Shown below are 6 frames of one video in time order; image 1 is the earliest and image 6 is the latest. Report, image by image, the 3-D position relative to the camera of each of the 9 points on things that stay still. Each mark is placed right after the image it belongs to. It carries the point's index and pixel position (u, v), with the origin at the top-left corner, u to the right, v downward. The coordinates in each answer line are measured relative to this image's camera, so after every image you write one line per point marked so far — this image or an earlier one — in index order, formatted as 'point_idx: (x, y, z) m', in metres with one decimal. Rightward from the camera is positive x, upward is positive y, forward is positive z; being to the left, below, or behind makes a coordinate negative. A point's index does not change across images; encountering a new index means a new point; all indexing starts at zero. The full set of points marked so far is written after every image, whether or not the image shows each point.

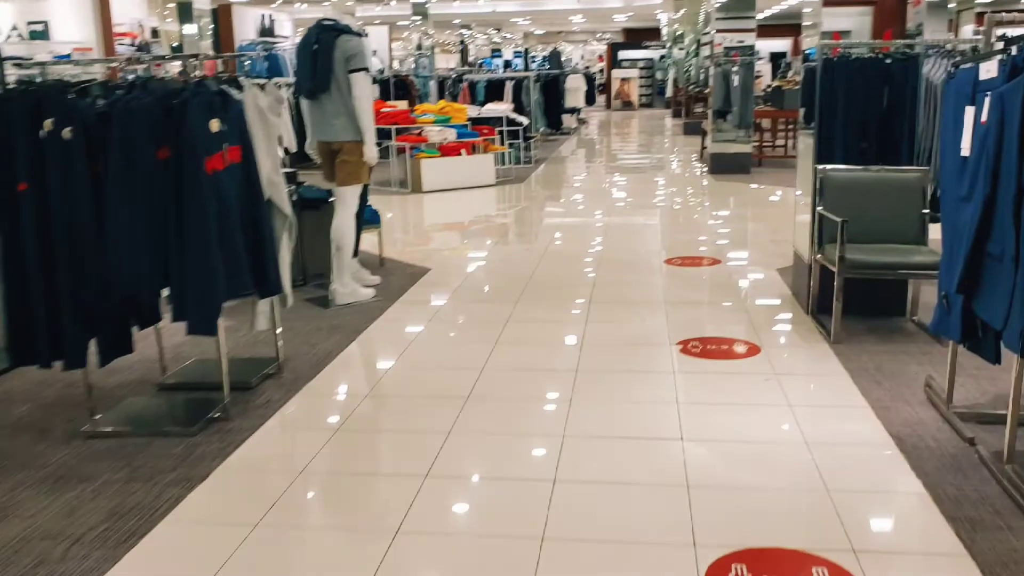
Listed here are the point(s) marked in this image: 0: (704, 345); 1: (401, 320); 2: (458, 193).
0: (+0.8, -0.2, +4.3) m
1: (-0.5, -0.2, +5.0) m
2: (-0.6, +1.0, +11.0) m
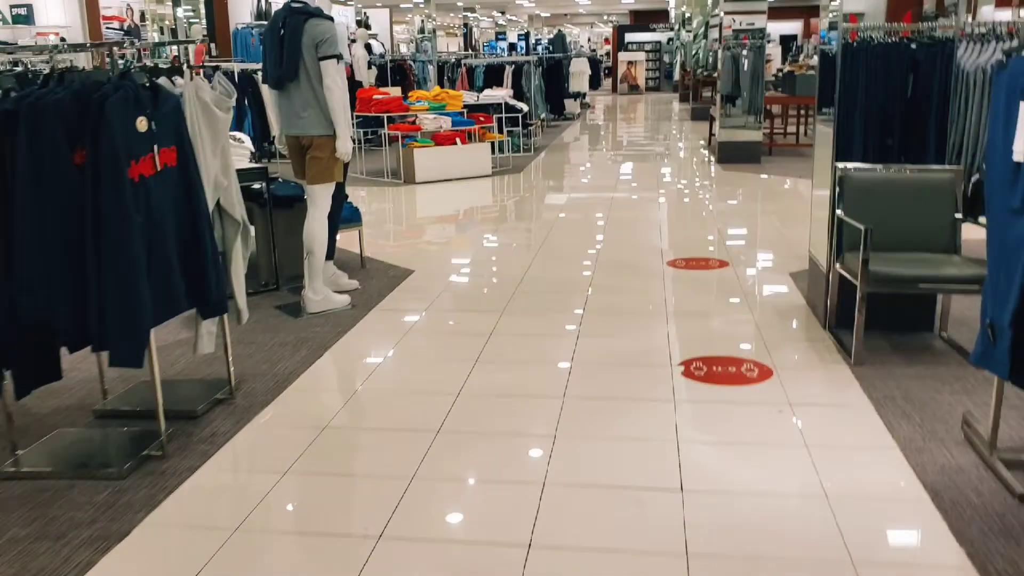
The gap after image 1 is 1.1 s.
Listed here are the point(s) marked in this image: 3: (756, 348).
0: (+0.8, -0.3, +3.8) m
1: (-0.6, -0.2, +4.5) m
2: (-0.6, +1.1, +10.6) m
3: (+1.0, -0.2, +4.1) m
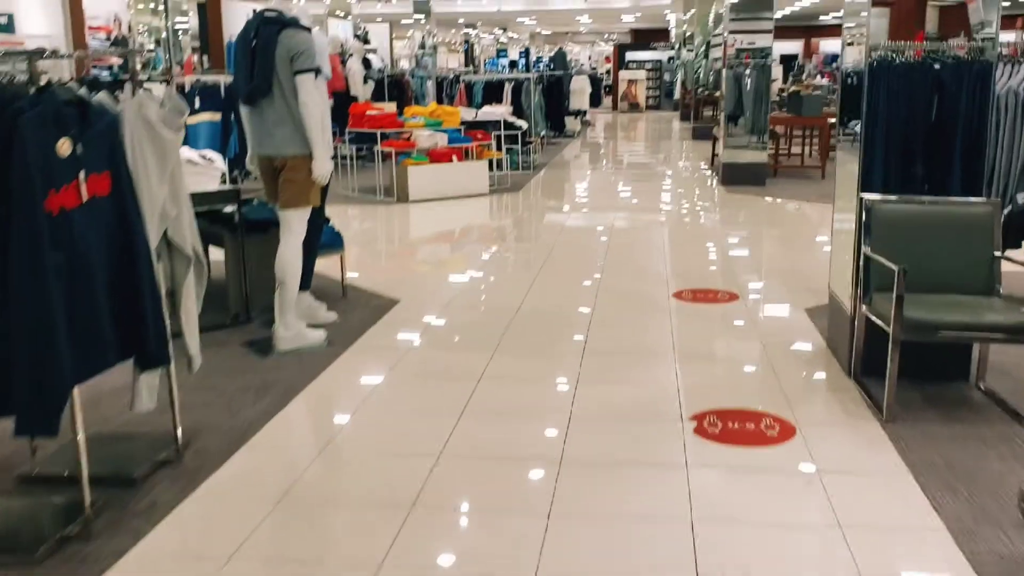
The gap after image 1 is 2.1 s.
0: (+0.7, -0.5, +3.4) m
1: (-0.6, -0.4, +4.1) m
2: (-0.6, +0.9, +10.2) m
3: (+1.0, -0.4, +3.7) m
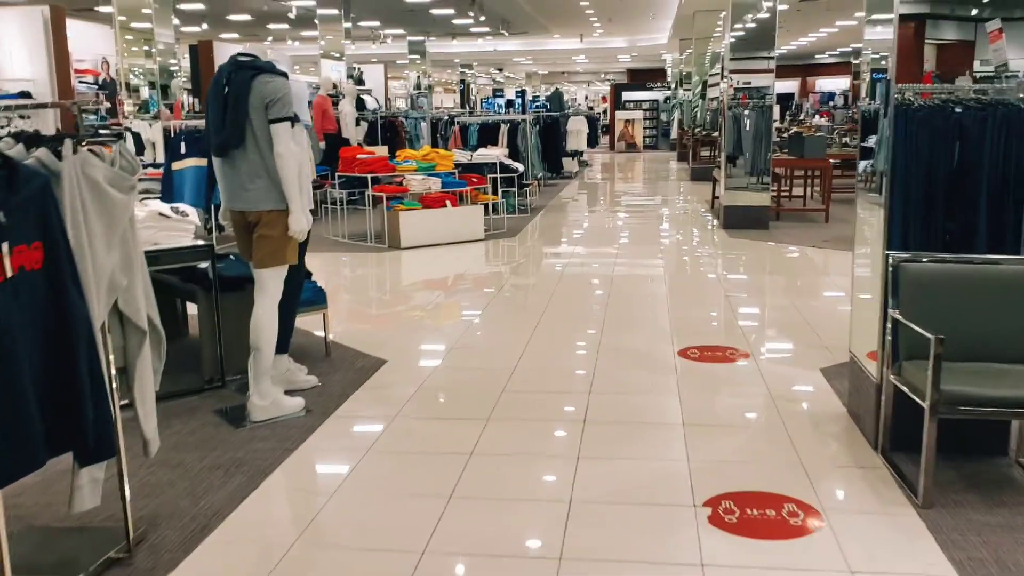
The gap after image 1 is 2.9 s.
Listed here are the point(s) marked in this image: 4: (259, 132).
0: (+0.7, -0.7, +3.1) m
1: (-0.7, -0.6, +3.7) m
2: (-0.7, +0.4, +9.9) m
3: (+0.9, -0.6, +3.3) m
4: (-1.0, +0.6, +3.9) m
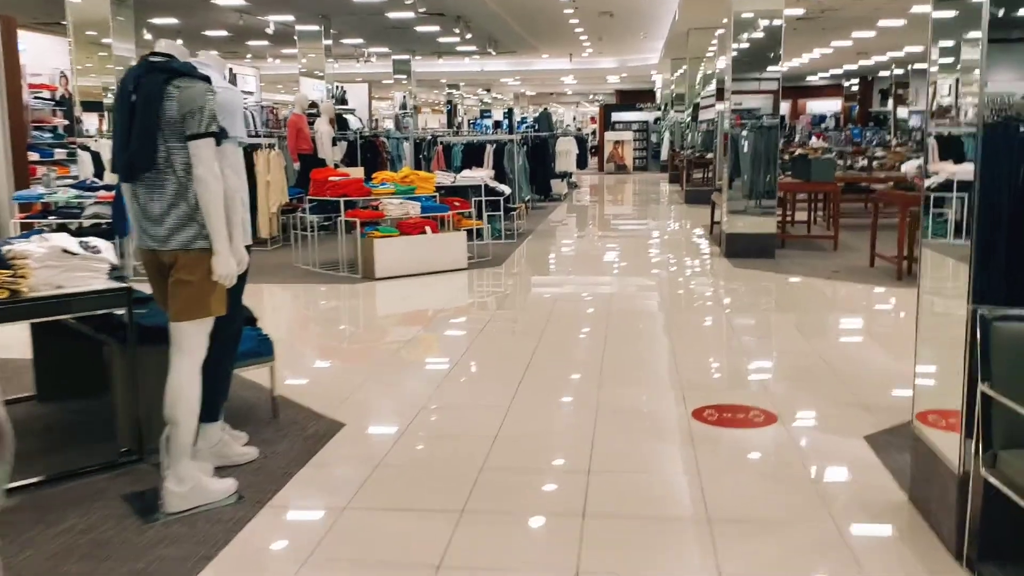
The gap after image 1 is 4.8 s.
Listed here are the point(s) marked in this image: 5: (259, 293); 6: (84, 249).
0: (+0.6, -0.8, +2.3) m
1: (-0.7, -0.8, +2.9) m
2: (-0.8, +0.1, +9.1) m
3: (+0.9, -0.8, +2.5) m
4: (-1.0, +0.4, +3.1) m
5: (-2.2, 0.0, +8.8) m
6: (-1.6, +0.2, +3.8) m
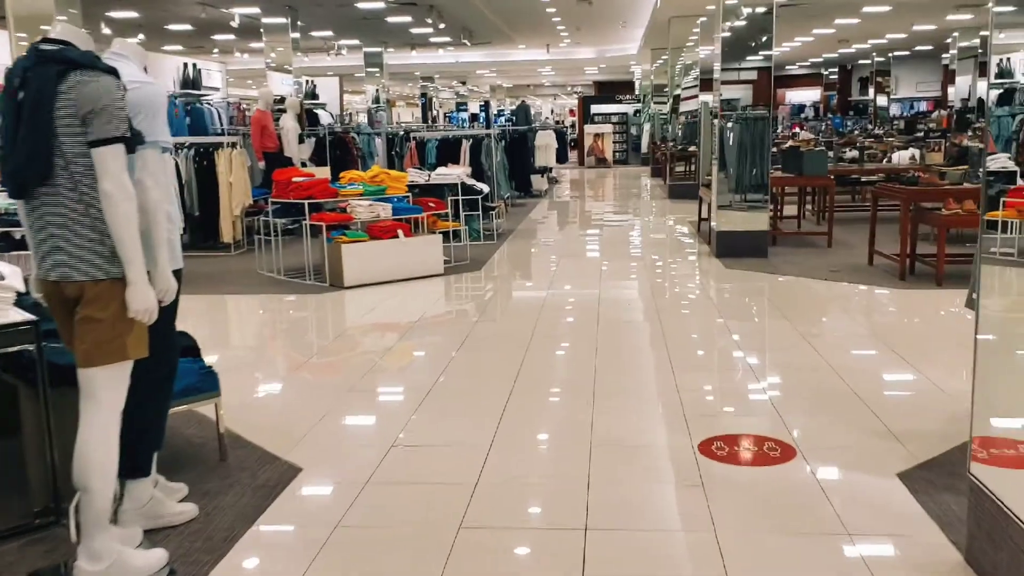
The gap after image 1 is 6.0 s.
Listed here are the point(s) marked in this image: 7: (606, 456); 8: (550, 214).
0: (+0.6, -0.9, +1.7) m
1: (-0.7, -0.9, +2.4) m
2: (-1.0, 0.0, +8.5) m
3: (+0.9, -0.9, +2.0) m
4: (-1.1, +0.3, +2.5) m
5: (-2.4, -0.1, +8.2) m
6: (-1.7, 0.0, +3.3) m
7: (+0.4, -0.6, +4.0) m
8: (+0.5, +1.1, +14.8) m
